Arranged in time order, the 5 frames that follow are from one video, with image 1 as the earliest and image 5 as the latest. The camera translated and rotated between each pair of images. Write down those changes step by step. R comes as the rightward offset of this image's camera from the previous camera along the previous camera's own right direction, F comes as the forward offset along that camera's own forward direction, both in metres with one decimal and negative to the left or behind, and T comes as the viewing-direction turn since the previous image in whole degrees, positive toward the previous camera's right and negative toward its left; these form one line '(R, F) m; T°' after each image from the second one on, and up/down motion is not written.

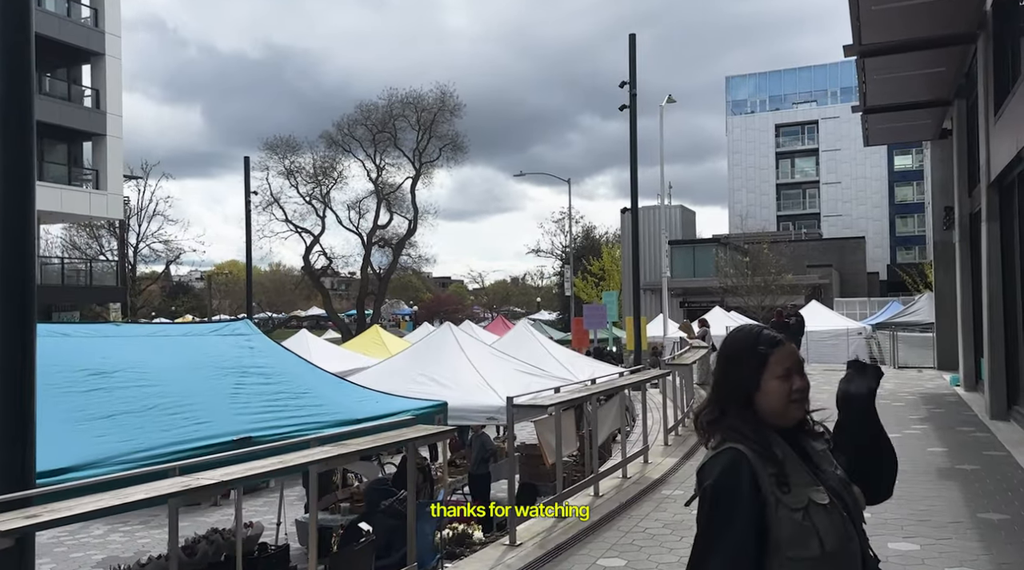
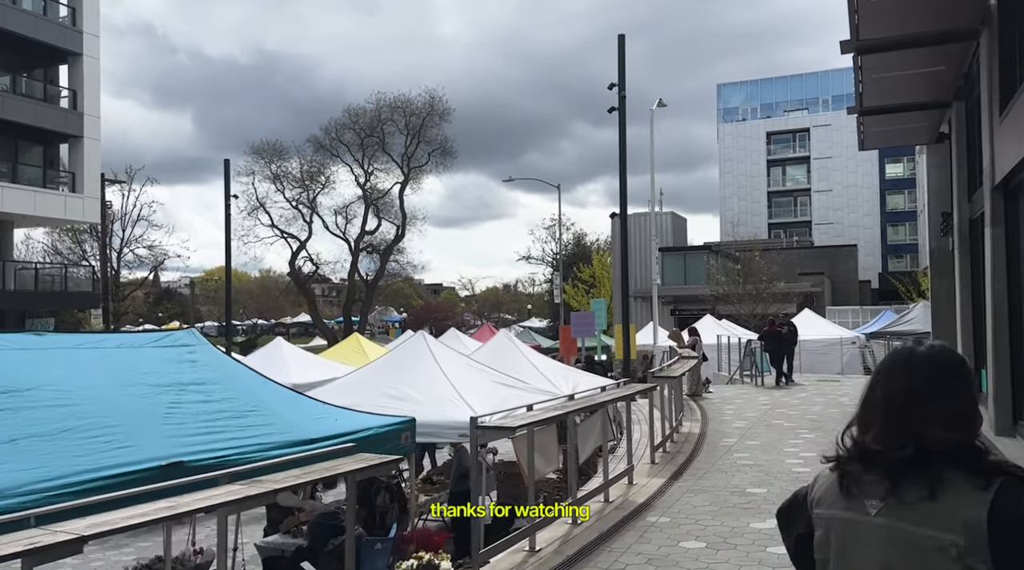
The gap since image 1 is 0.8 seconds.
(+0.2, +0.7) m; +1°
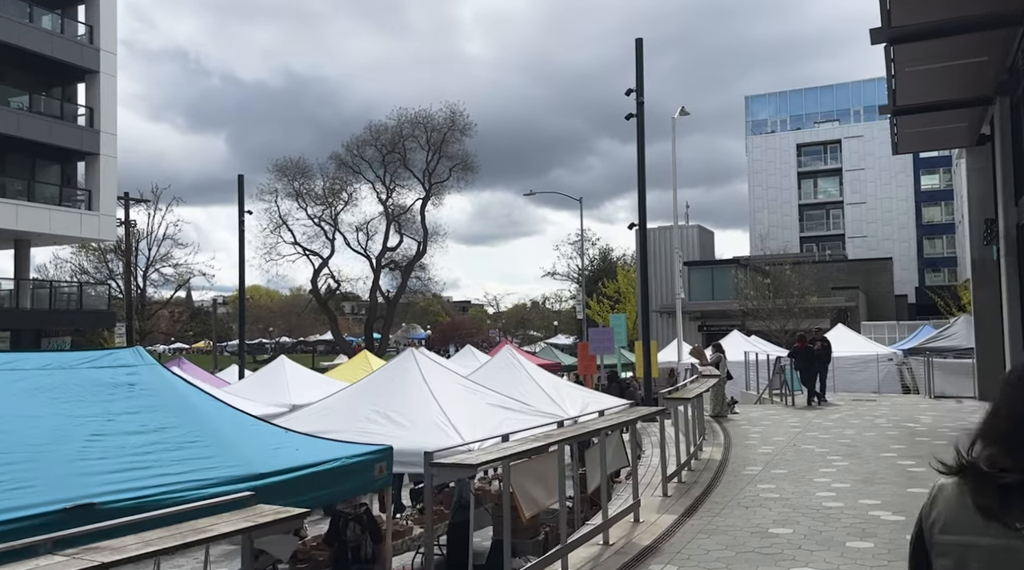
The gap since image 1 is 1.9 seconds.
(+0.4, +1.0) m; -2°
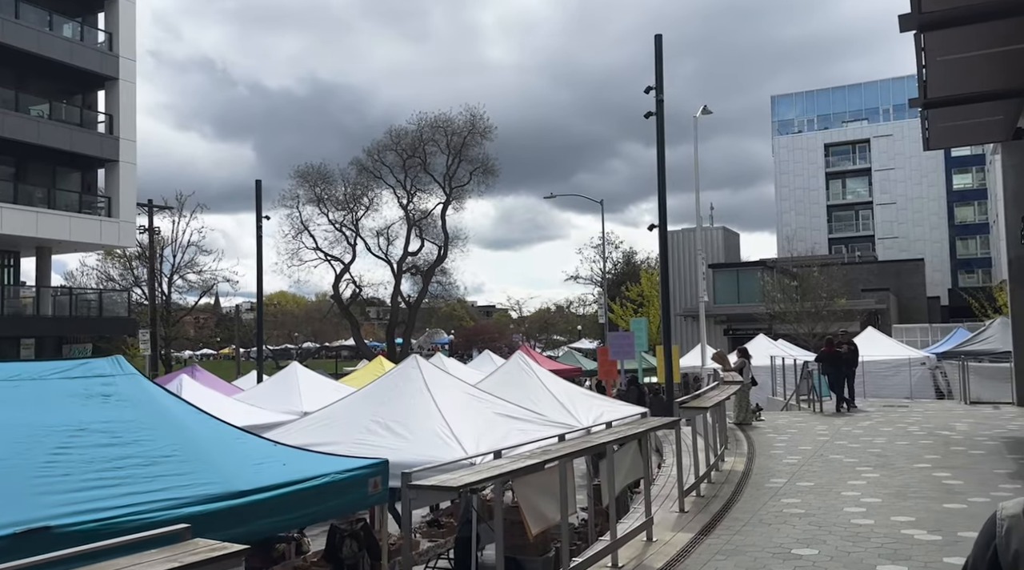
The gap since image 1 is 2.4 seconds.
(+0.2, +0.5) m; -2°
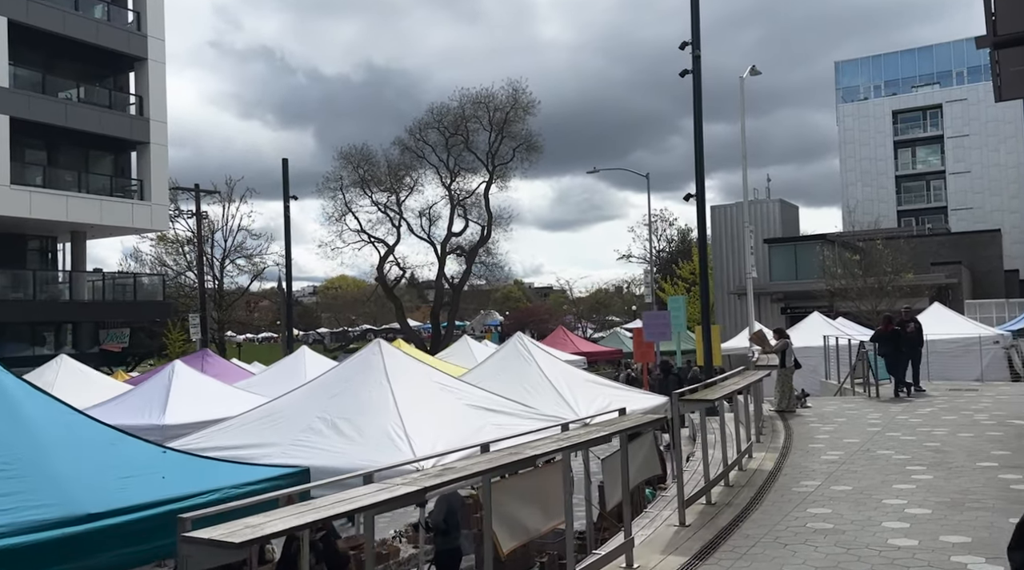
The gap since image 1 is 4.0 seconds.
(+0.8, +1.4) m; -4°
